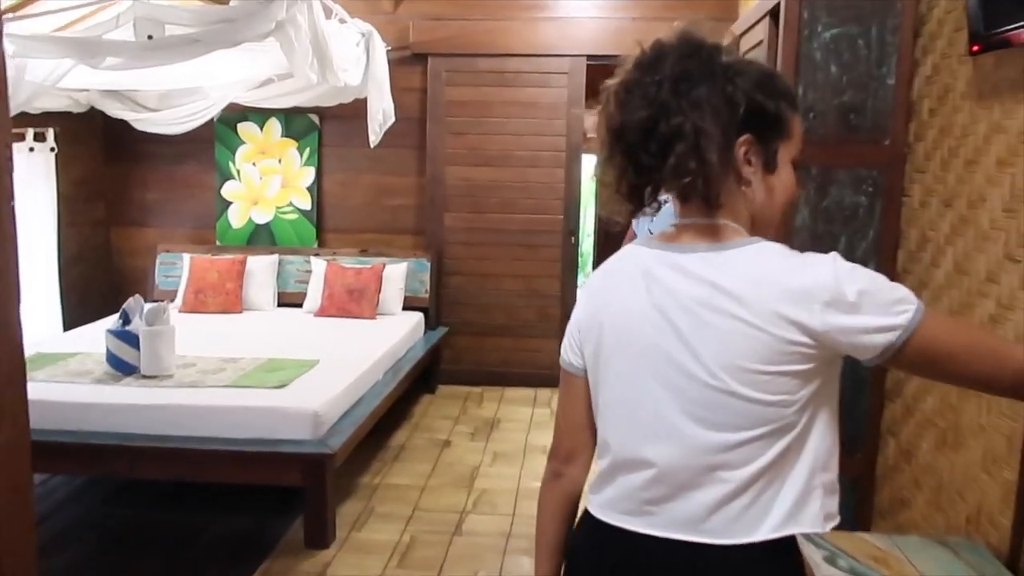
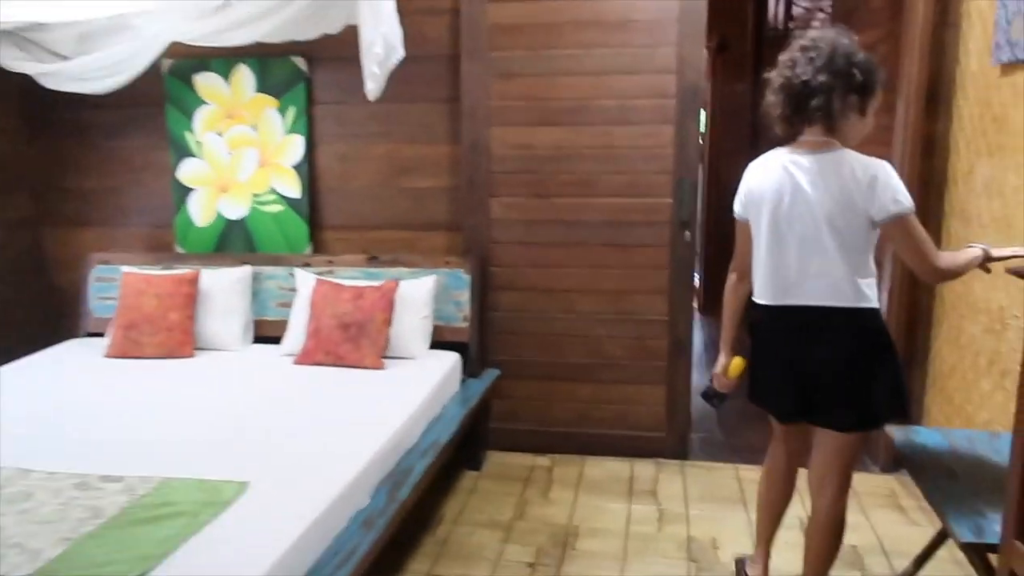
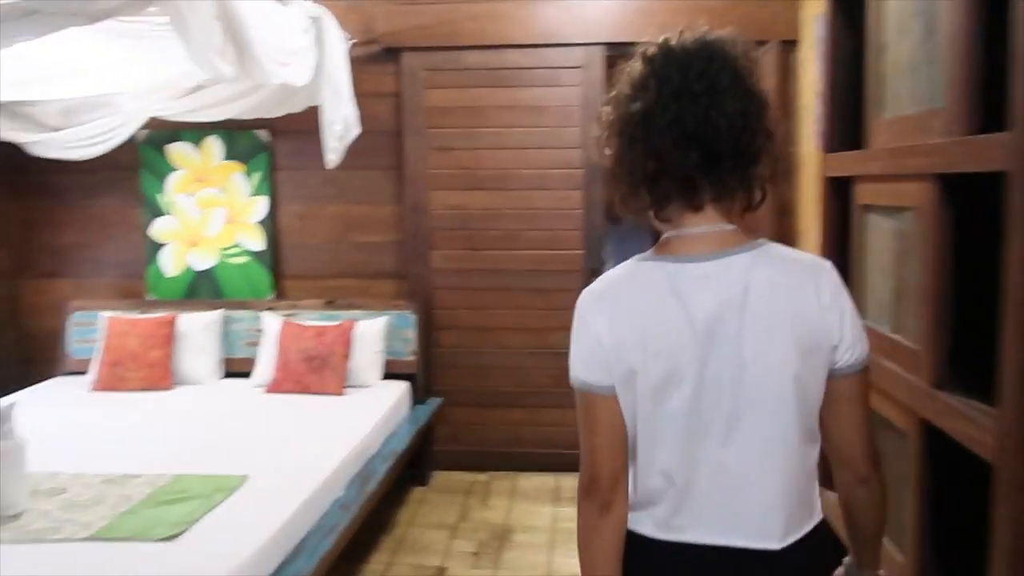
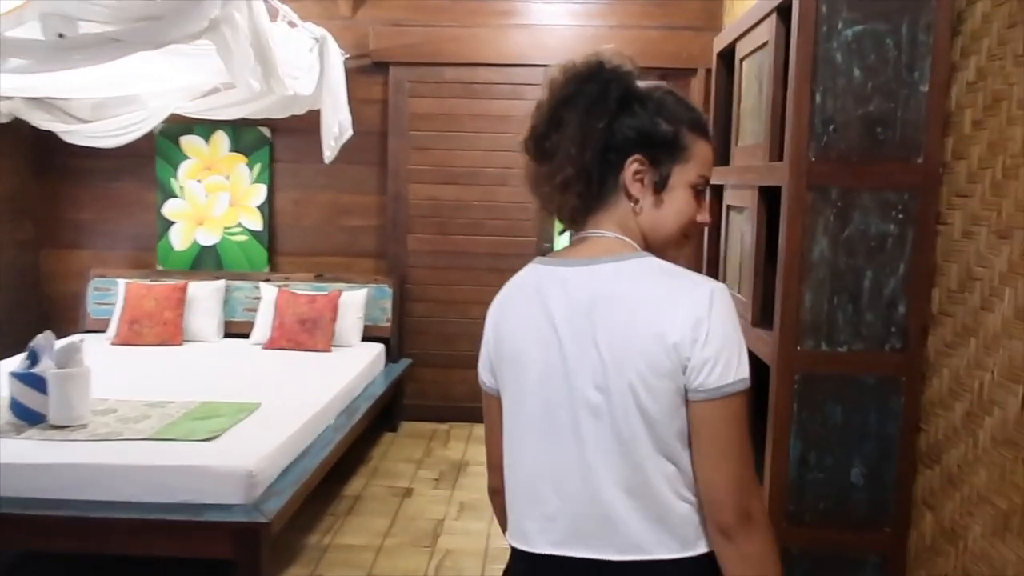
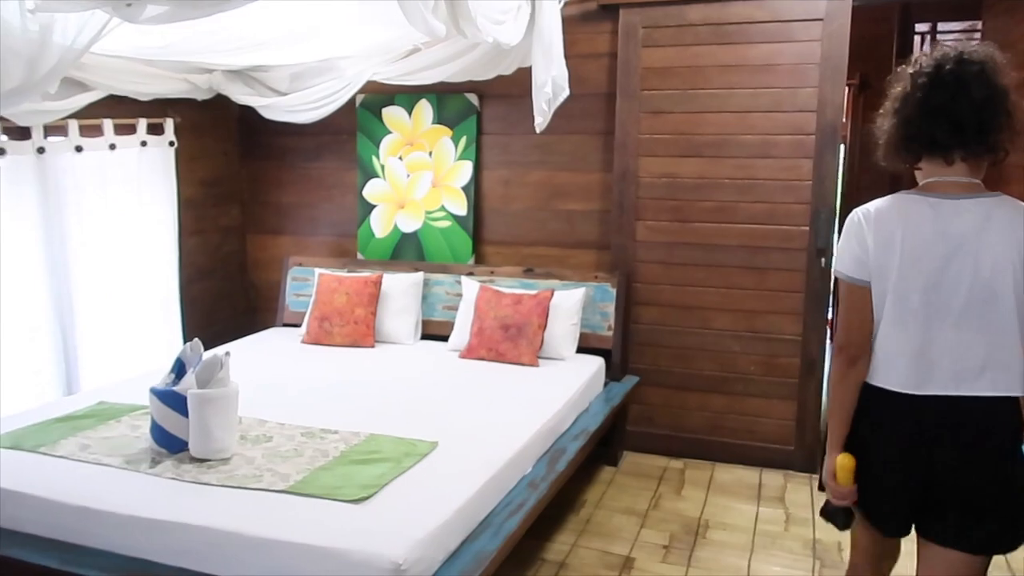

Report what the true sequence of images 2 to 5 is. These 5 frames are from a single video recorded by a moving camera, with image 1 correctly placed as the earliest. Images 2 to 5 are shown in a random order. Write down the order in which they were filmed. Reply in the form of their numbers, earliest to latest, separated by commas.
4, 3, 5, 2
